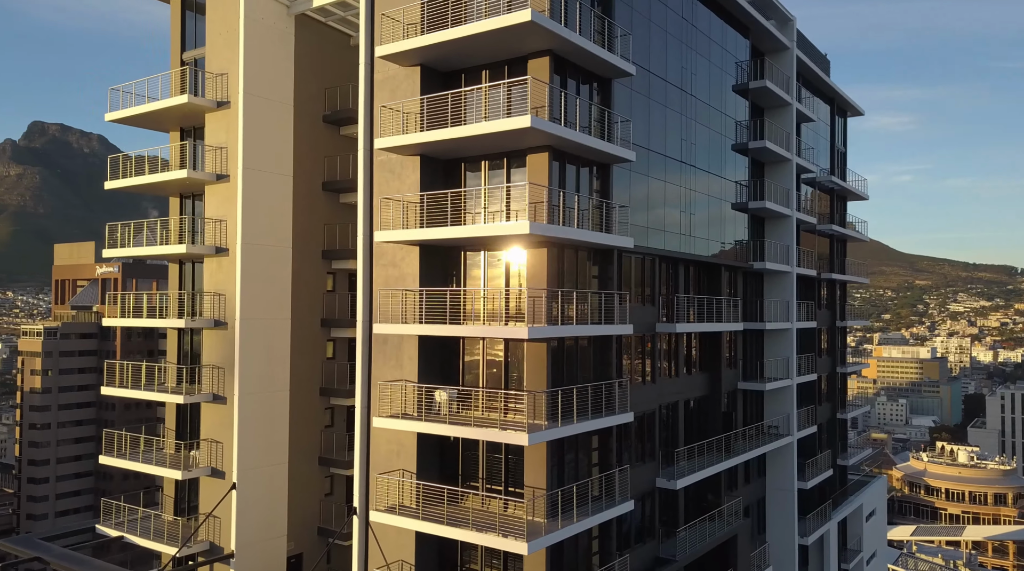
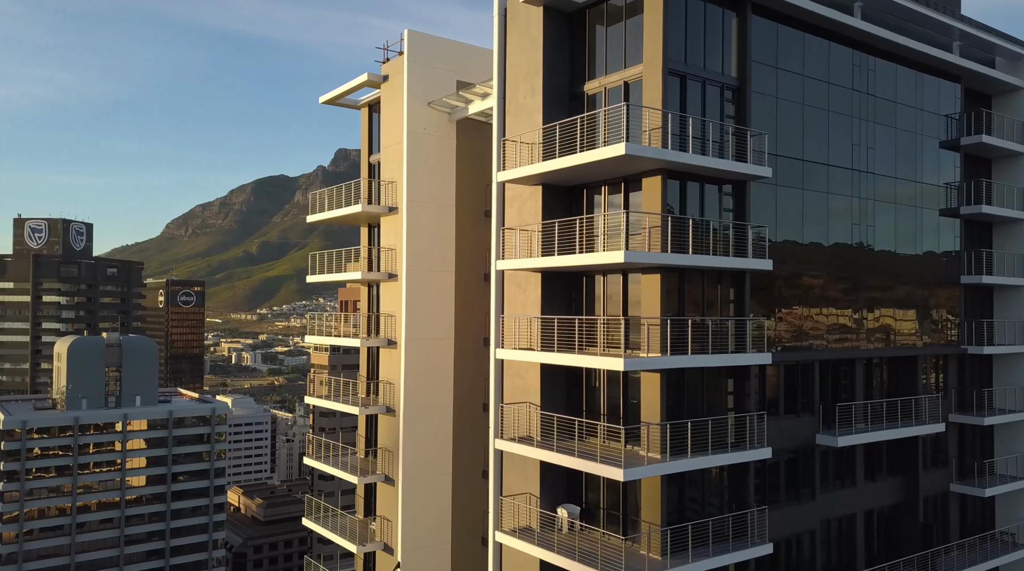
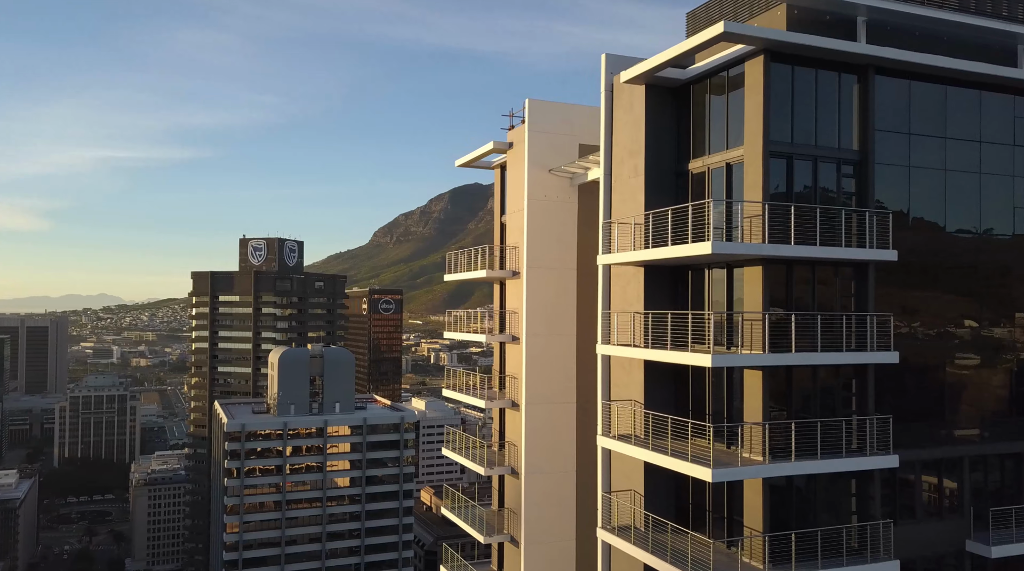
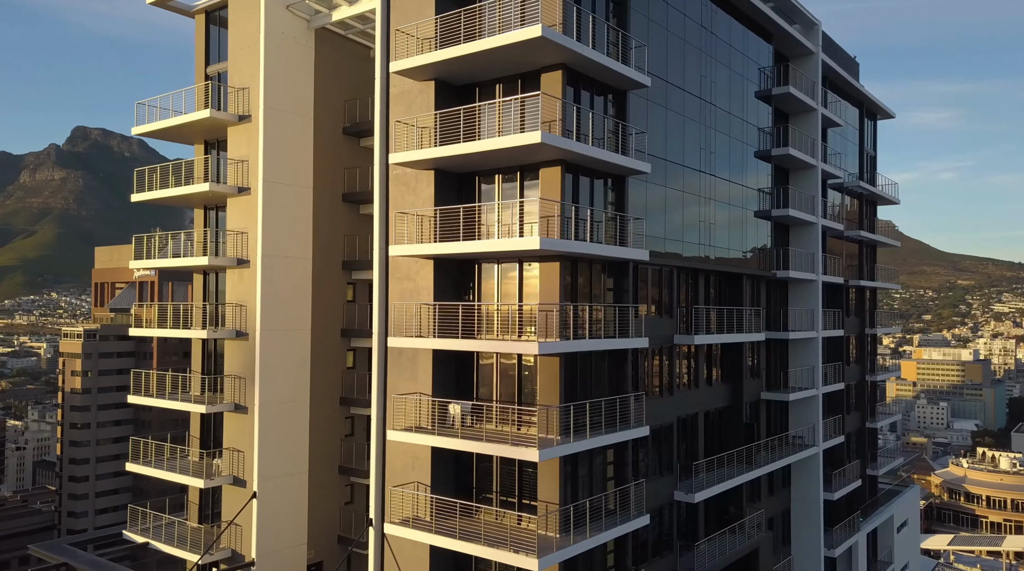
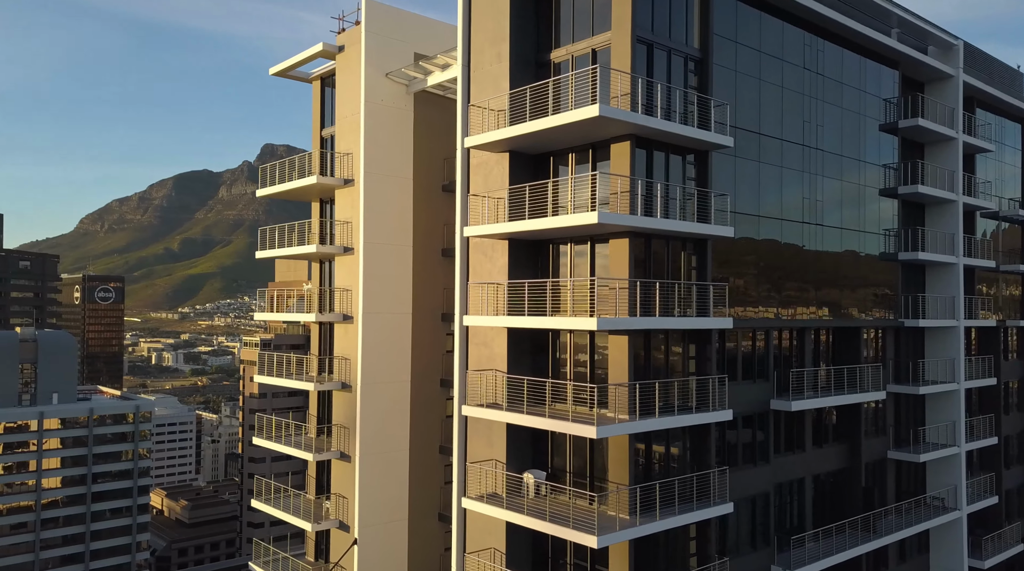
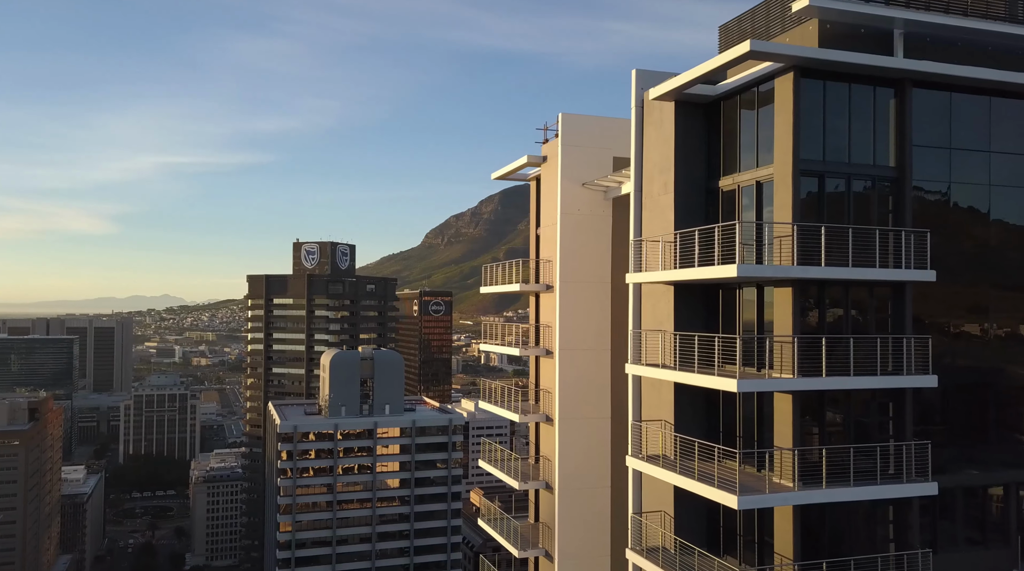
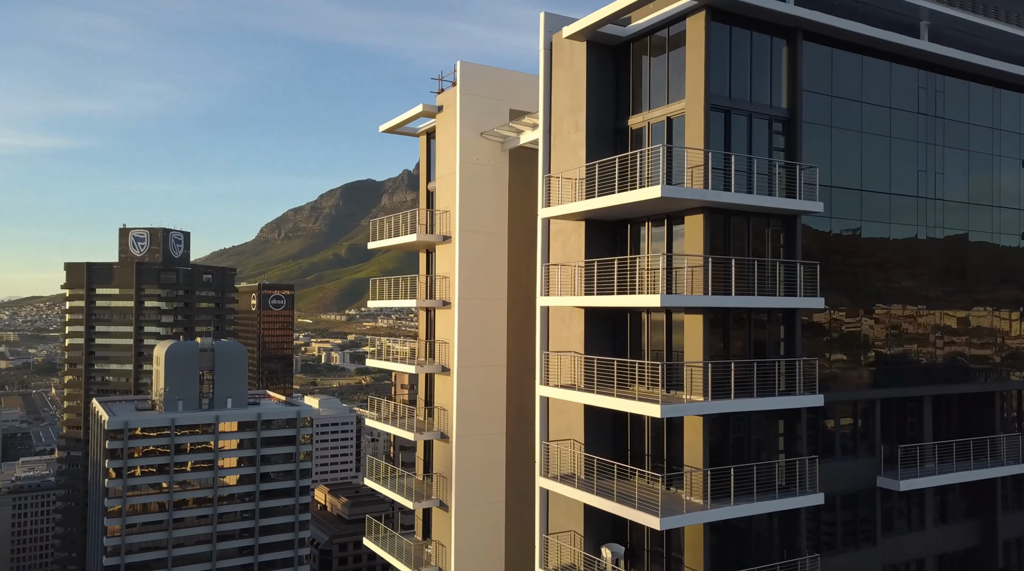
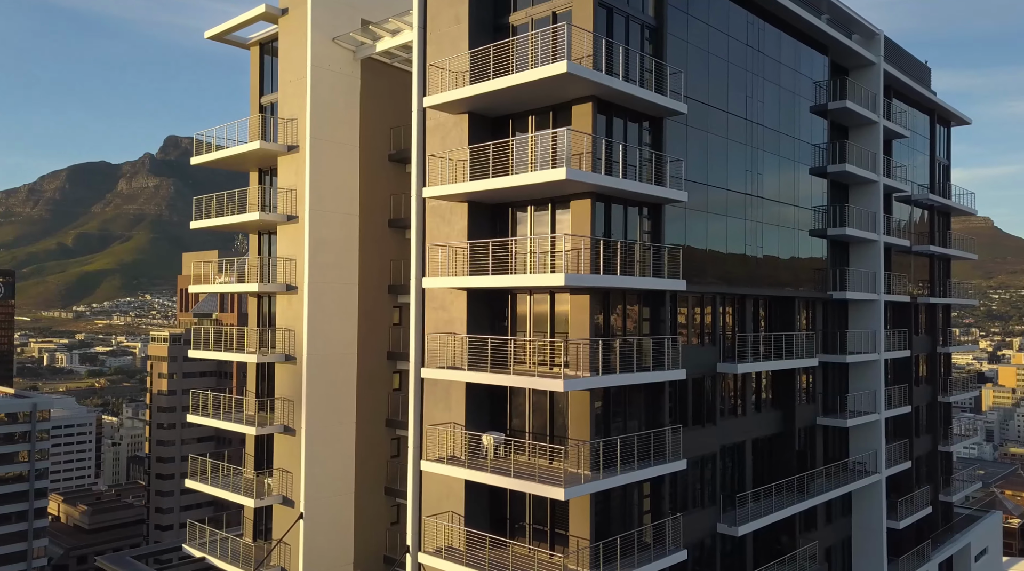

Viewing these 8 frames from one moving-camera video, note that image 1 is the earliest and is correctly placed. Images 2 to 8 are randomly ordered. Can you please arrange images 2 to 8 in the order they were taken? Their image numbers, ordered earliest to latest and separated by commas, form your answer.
4, 8, 5, 2, 7, 3, 6
